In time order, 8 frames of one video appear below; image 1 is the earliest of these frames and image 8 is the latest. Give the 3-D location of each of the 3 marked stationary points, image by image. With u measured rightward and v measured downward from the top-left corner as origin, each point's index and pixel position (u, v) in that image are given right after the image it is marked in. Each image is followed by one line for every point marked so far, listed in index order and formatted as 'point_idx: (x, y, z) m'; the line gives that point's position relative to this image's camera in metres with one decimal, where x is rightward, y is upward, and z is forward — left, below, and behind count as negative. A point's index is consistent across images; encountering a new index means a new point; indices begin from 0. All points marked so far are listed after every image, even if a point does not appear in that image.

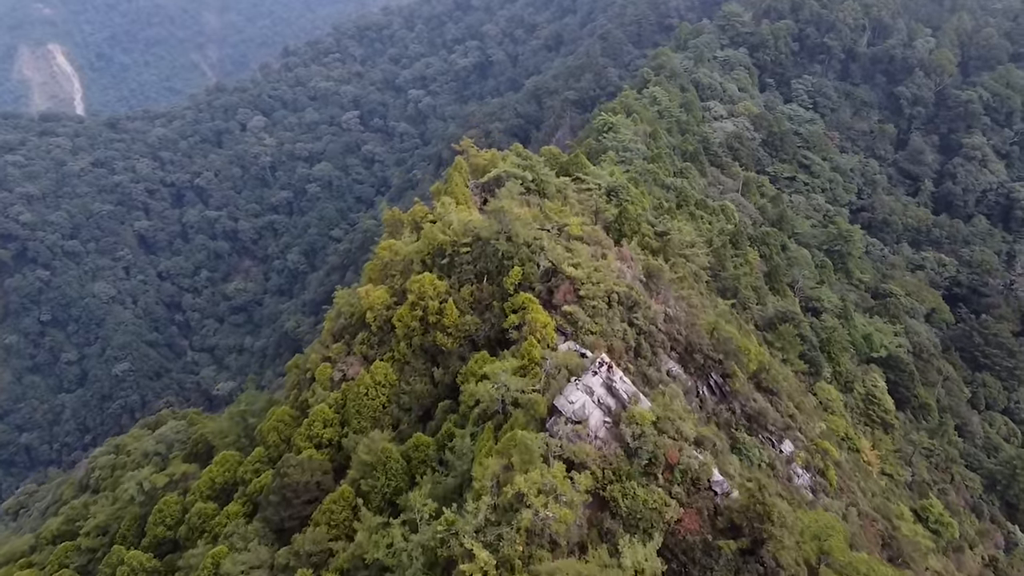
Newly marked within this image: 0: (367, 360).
0: (-2.5, -1.2, +13.8) m
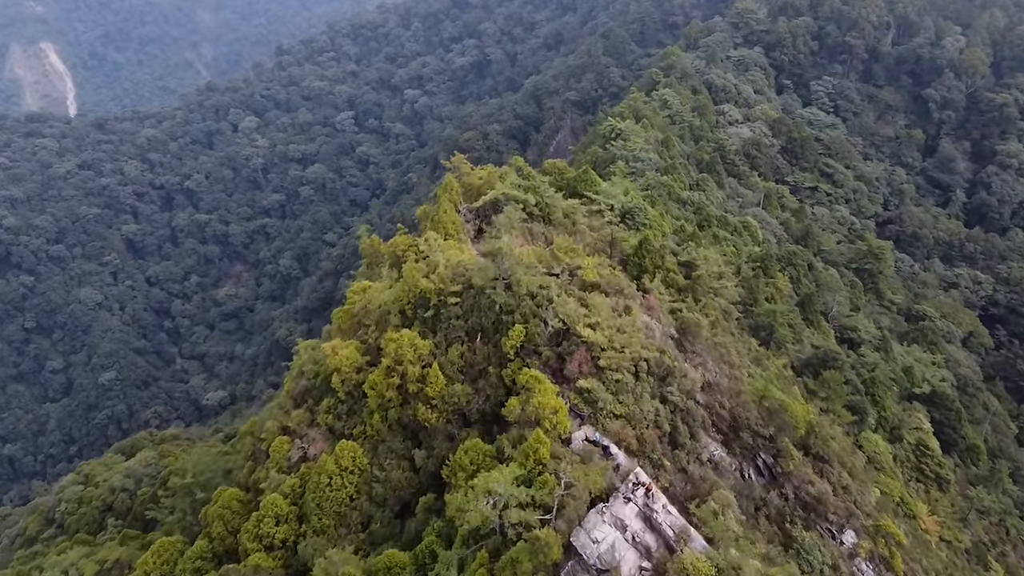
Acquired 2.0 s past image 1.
0: (-2.5, -2.0, +11.1) m
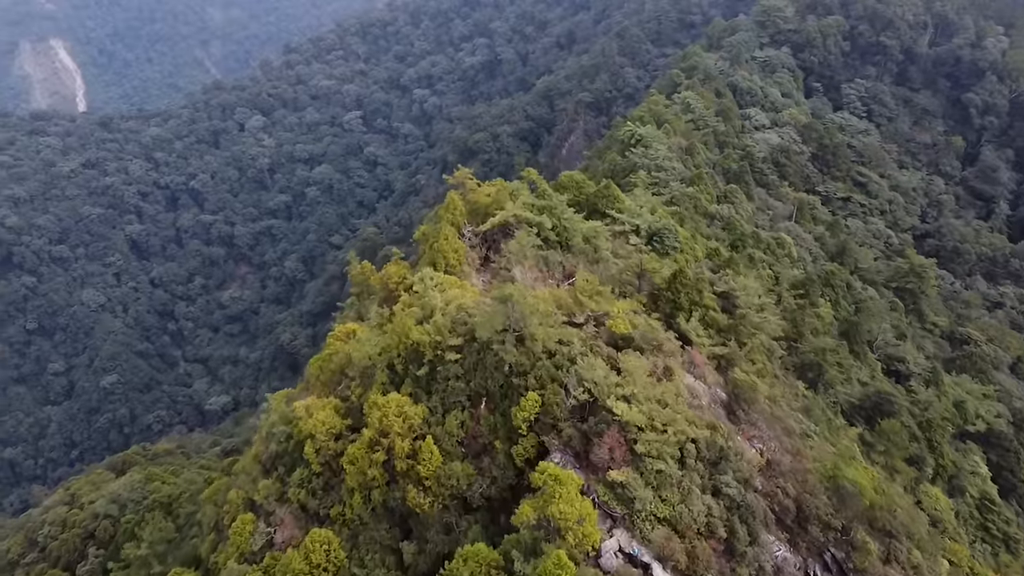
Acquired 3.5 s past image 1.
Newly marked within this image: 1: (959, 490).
0: (-2.3, -2.6, +9.2) m
1: (+9.1, -4.1, +16.5) m
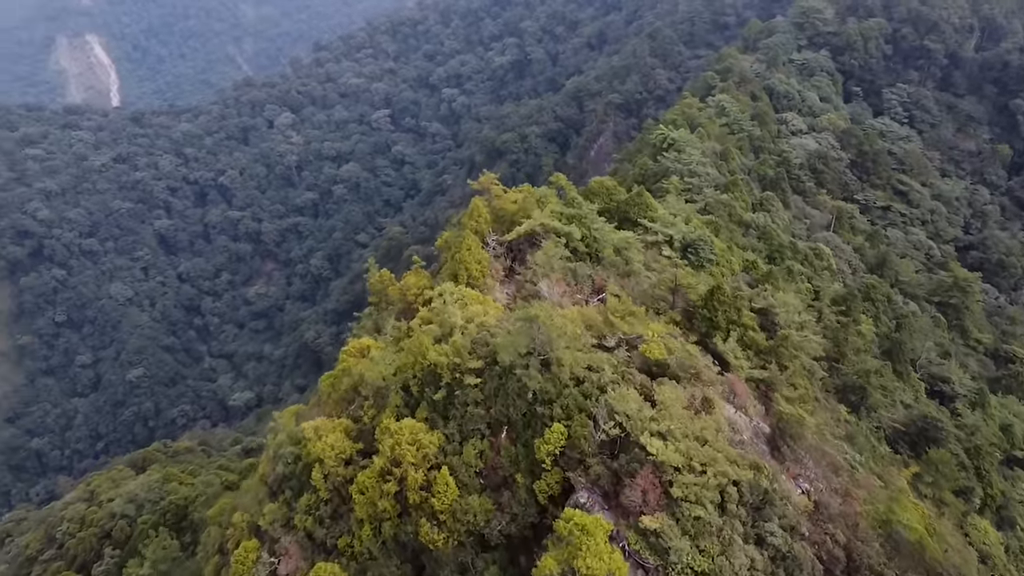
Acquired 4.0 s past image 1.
0: (-2.1, -2.7, +8.6) m
1: (+9.5, -4.4, +15.5) m
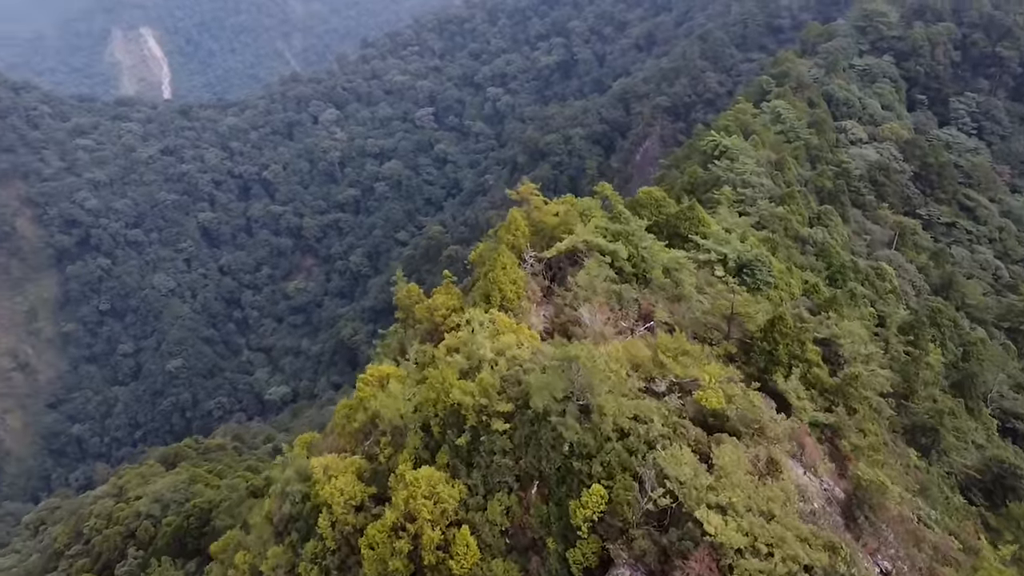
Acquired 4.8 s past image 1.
0: (-1.8, -2.9, +7.6) m
1: (+10.0, -5.0, +14.0) m
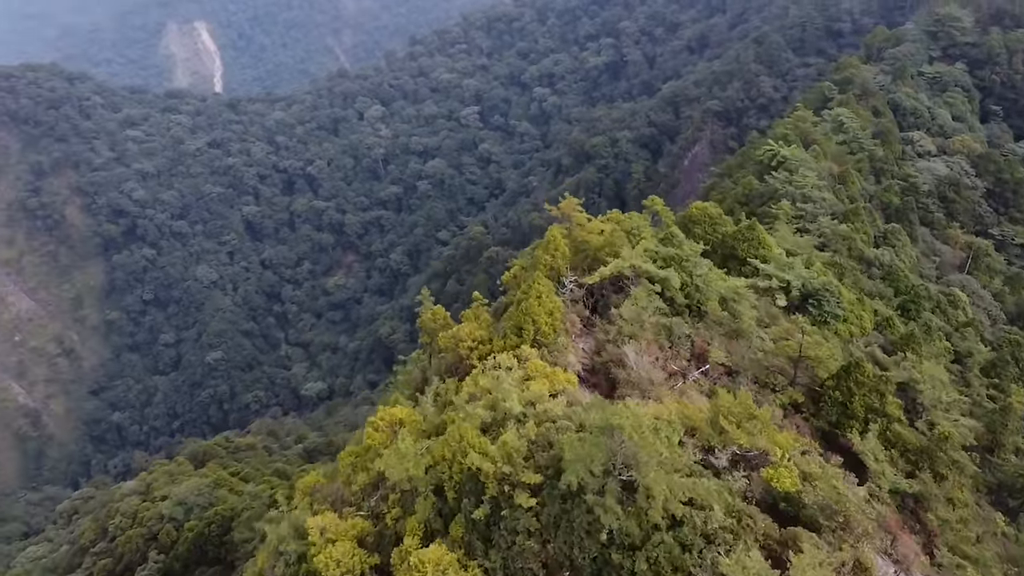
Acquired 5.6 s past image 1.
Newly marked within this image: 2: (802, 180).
0: (-1.7, -3.2, +6.5) m
1: (+10.4, -5.7, +12.3) m
2: (+6.9, +2.5, +19.3) m
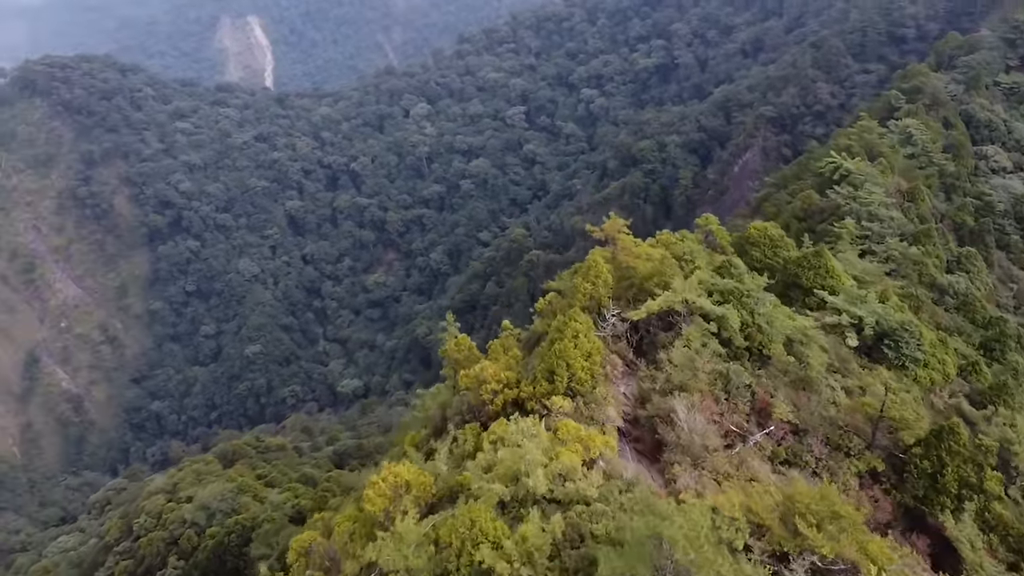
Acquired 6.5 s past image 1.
0: (-1.6, -3.5, +5.4) m
1: (+10.7, -6.4, +10.6) m
2: (+7.8, +2.0, +17.7) m
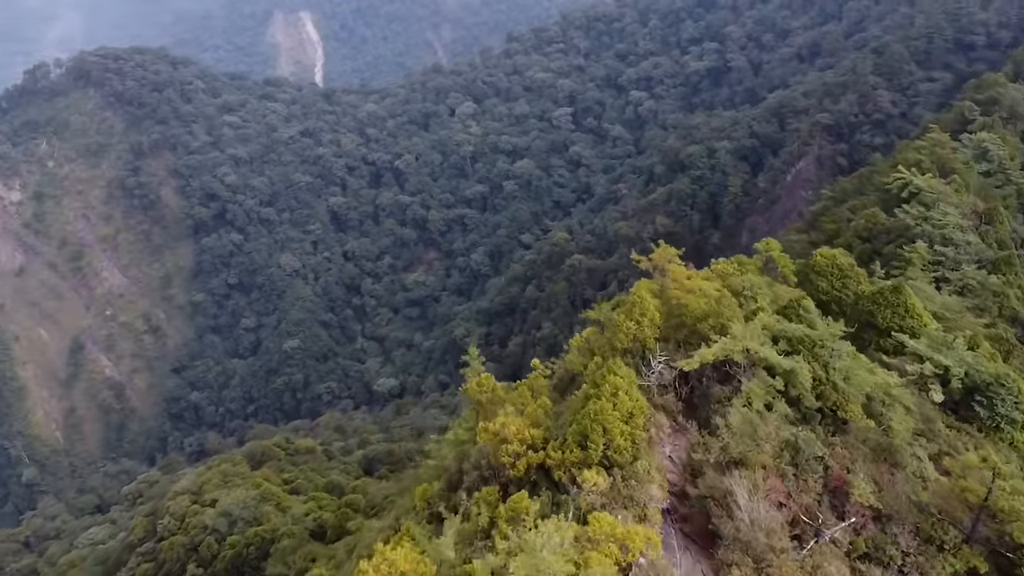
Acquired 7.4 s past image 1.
0: (-1.6, -3.8, +4.3) m
1: (+10.8, -7.1, +8.9) m
2: (+8.6, +1.3, +16.1) m
